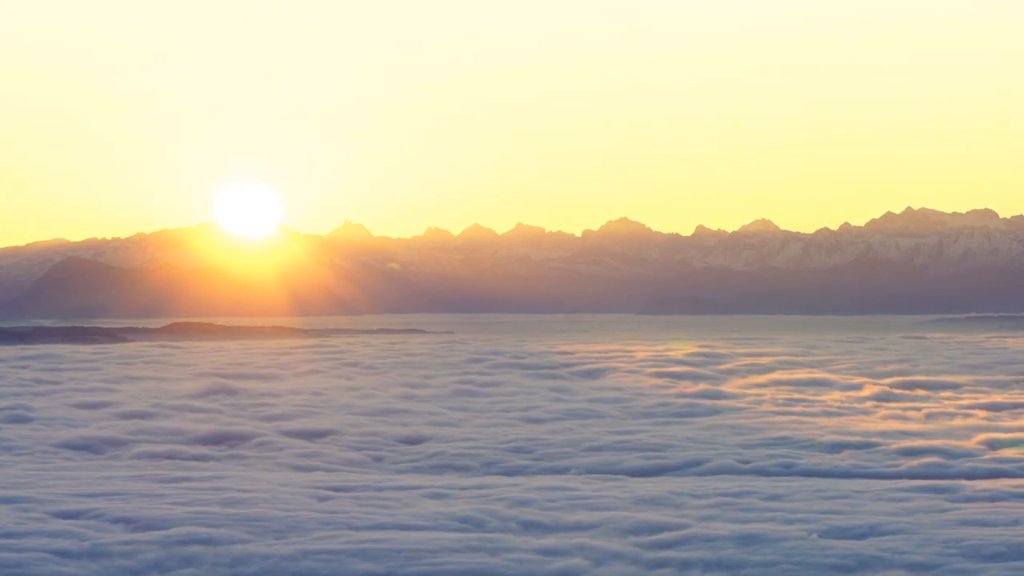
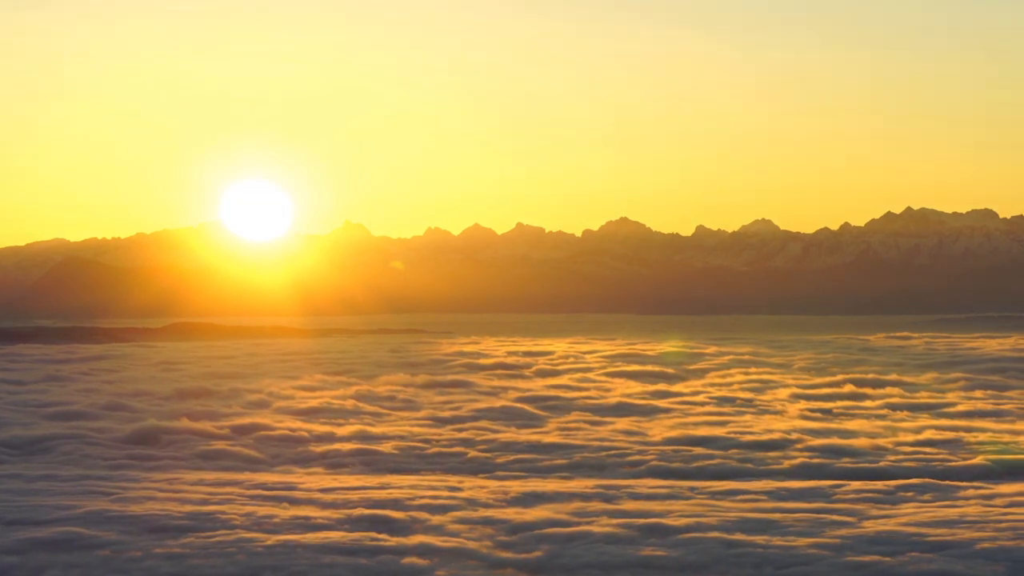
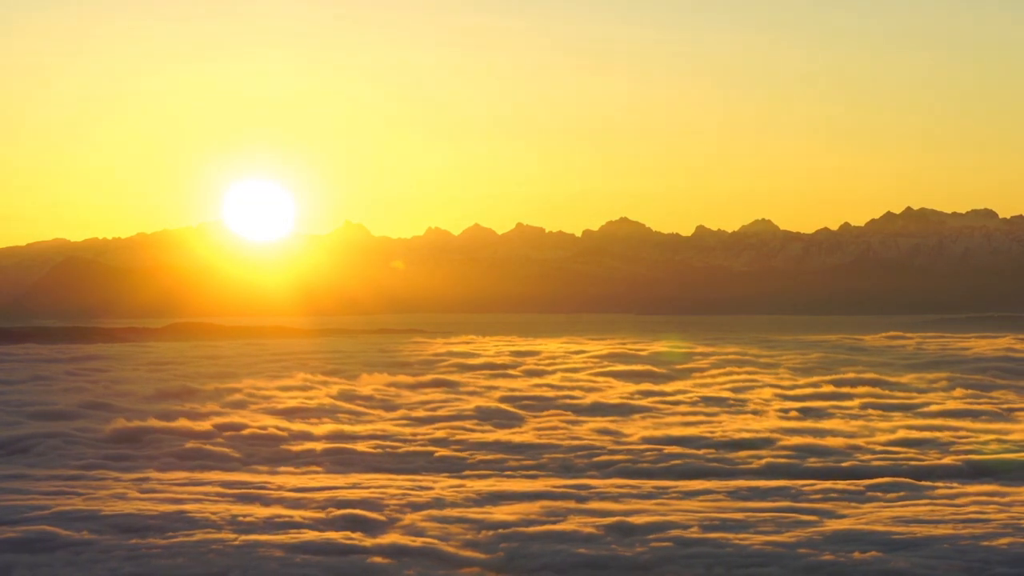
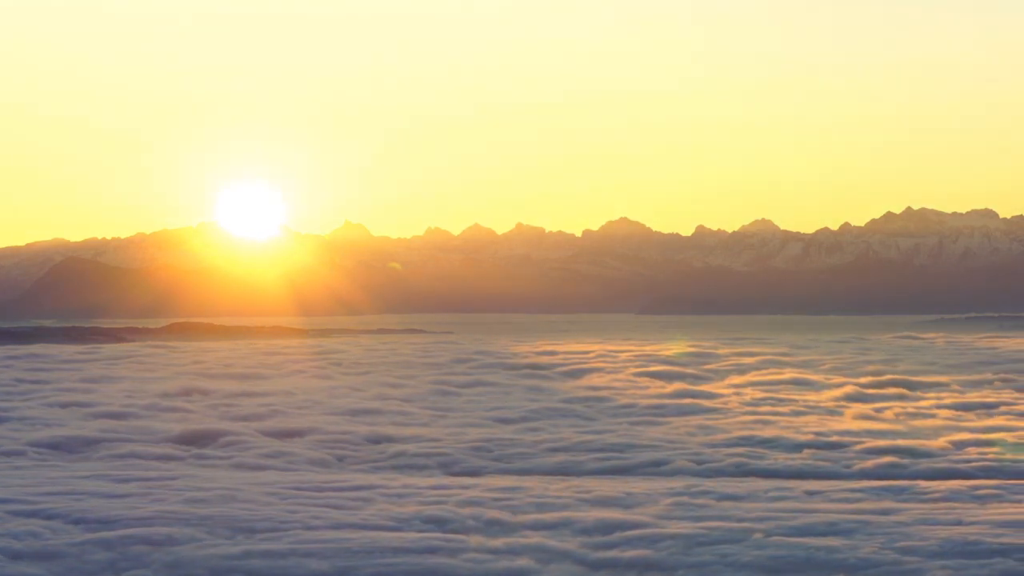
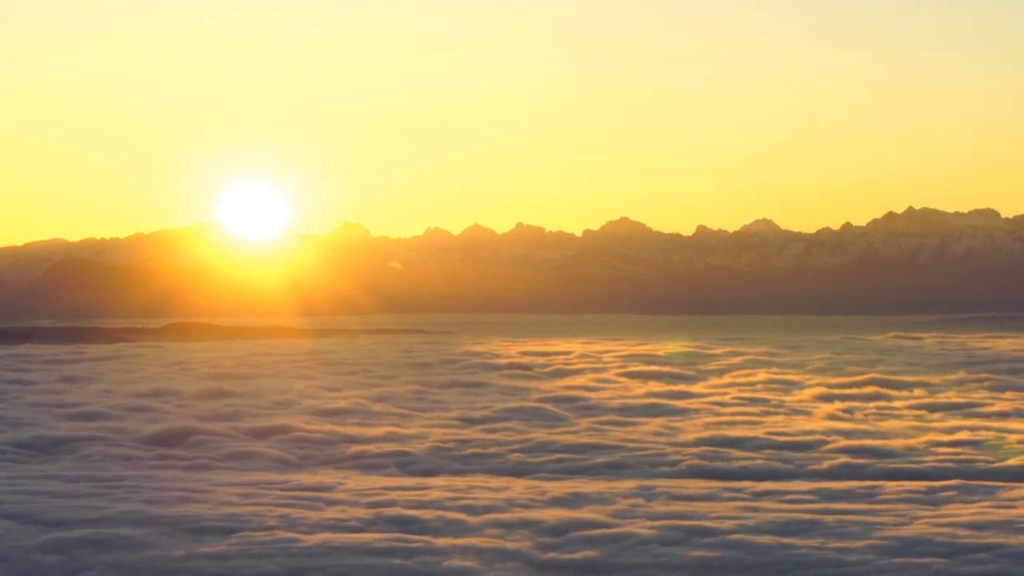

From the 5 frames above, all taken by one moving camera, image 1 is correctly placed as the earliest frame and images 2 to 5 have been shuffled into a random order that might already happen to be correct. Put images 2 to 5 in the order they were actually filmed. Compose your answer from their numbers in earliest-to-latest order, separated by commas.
4, 5, 2, 3
